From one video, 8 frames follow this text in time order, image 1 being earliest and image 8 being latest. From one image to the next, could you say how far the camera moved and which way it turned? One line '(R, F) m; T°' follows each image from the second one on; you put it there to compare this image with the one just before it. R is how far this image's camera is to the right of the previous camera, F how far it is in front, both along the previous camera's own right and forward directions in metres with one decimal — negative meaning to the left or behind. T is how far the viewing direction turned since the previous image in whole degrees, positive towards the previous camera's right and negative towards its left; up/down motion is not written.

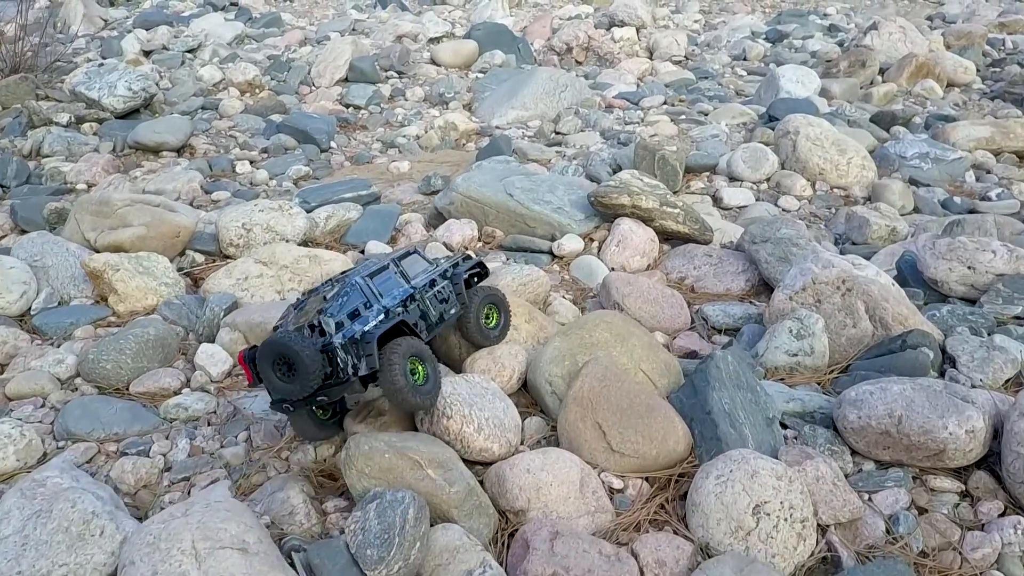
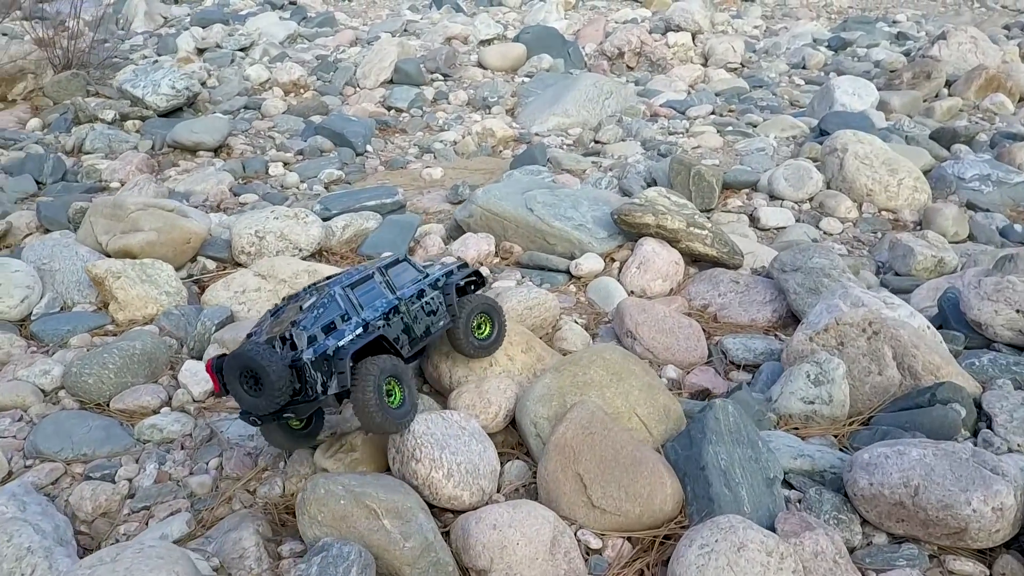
(+0.2, +0.2) m; -4°
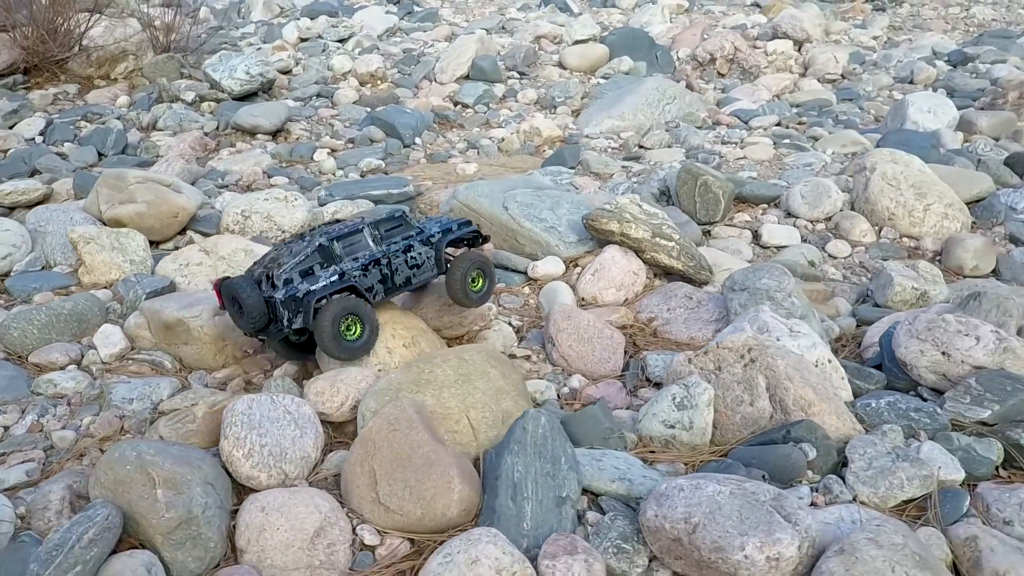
(+0.9, +0.1) m; -9°
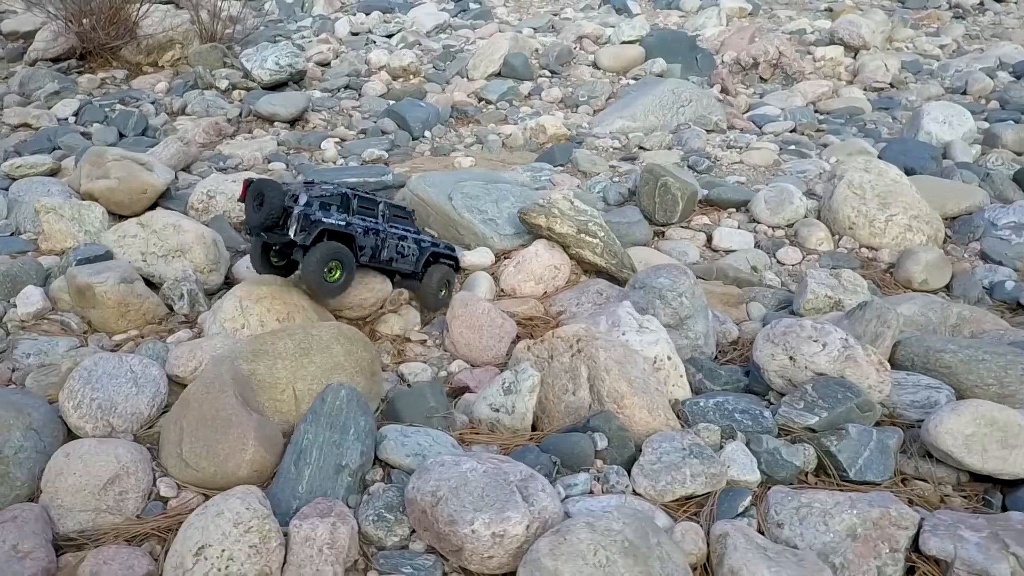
(+0.9, 0.0) m; -6°
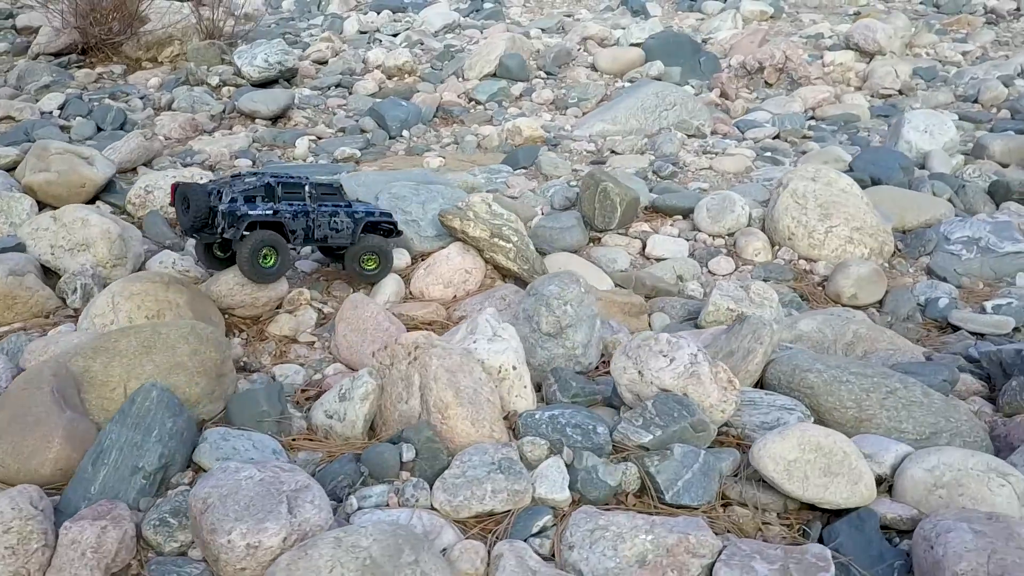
(+0.7, +0.1) m; -3°
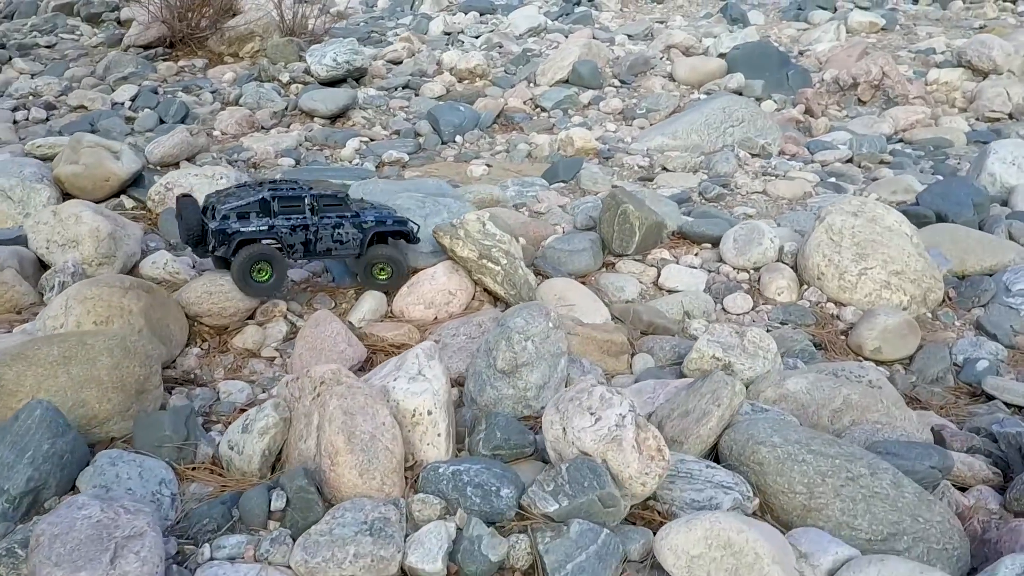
(+0.6, +0.3) m; -7°
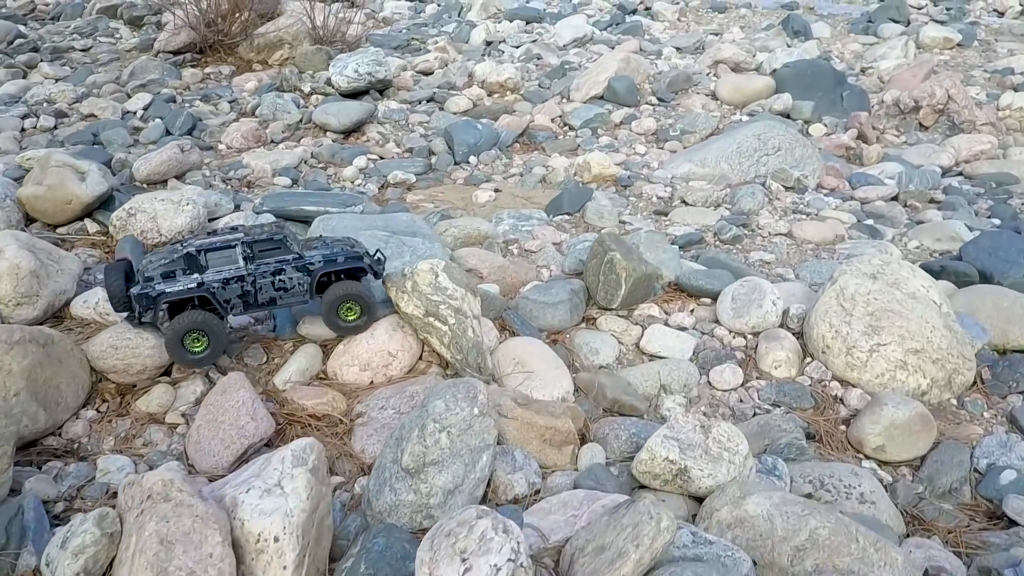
(+0.5, +0.5) m; -4°
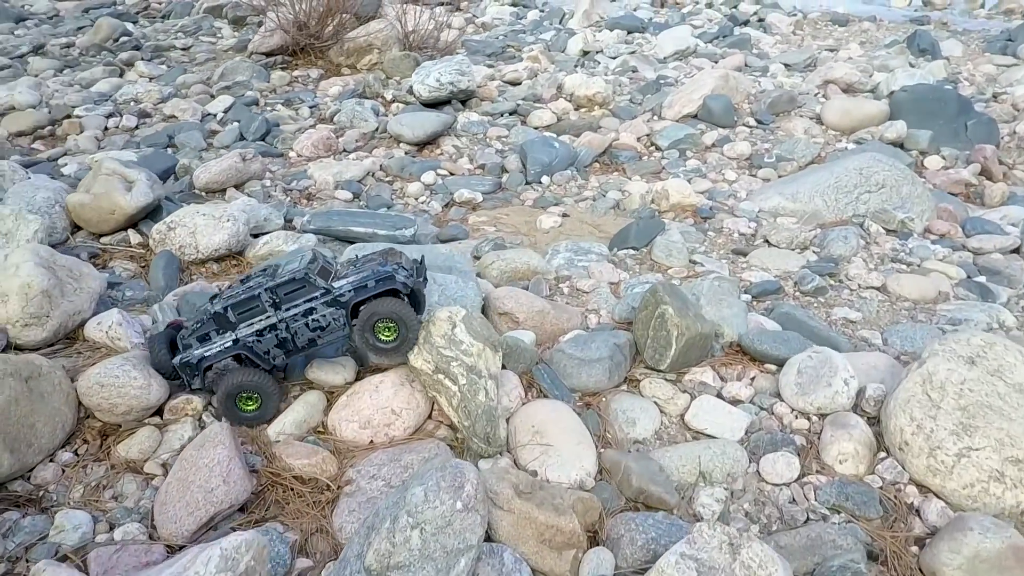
(+0.3, +0.4) m; -7°
